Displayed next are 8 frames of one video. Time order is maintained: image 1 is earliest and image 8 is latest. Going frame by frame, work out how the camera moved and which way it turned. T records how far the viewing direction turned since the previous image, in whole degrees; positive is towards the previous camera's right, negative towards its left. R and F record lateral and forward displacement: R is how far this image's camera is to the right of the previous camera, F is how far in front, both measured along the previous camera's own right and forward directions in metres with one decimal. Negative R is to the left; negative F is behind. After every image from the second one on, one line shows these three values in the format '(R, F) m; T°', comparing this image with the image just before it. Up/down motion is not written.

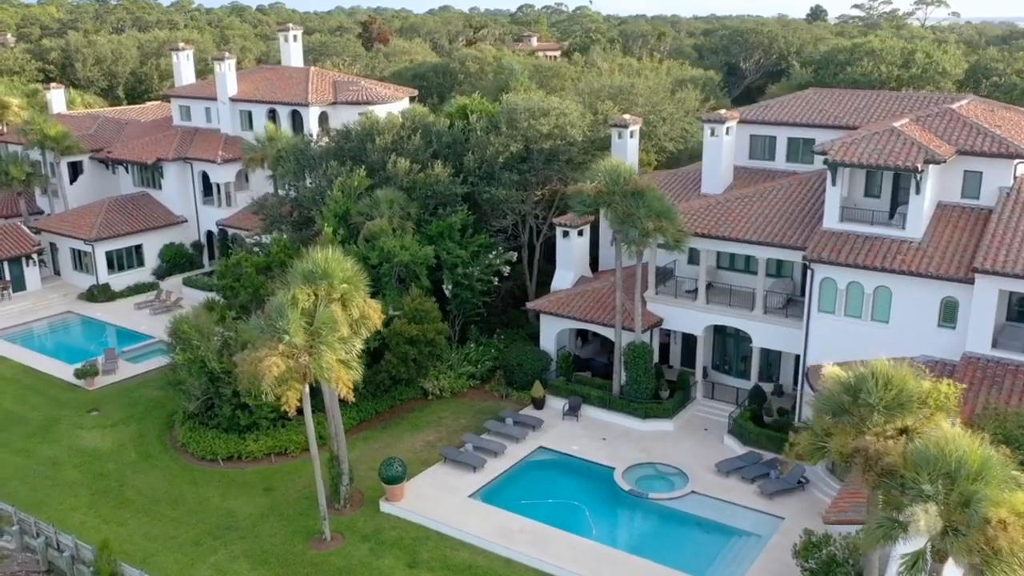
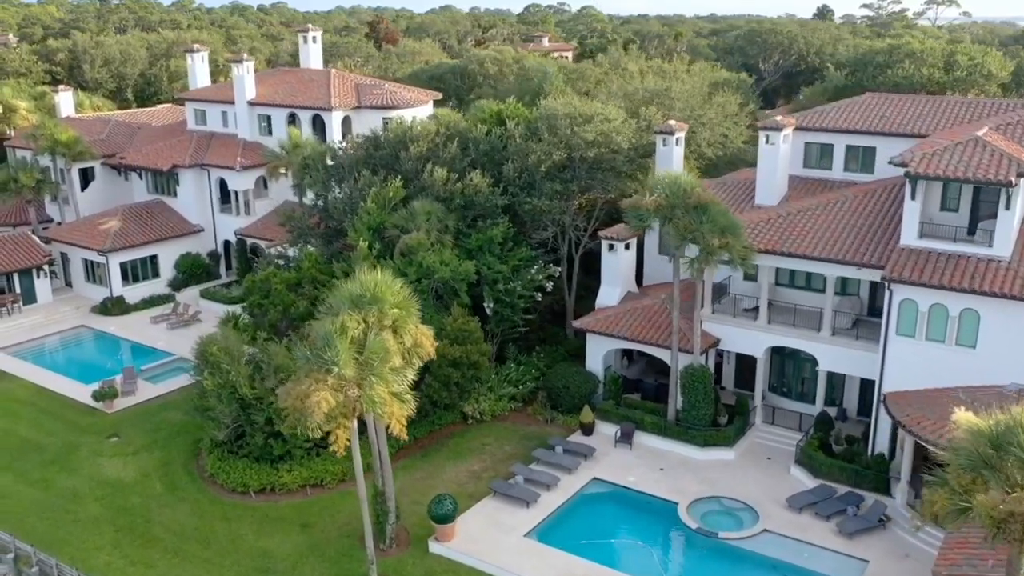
(-1.9, +1.9) m; 0°
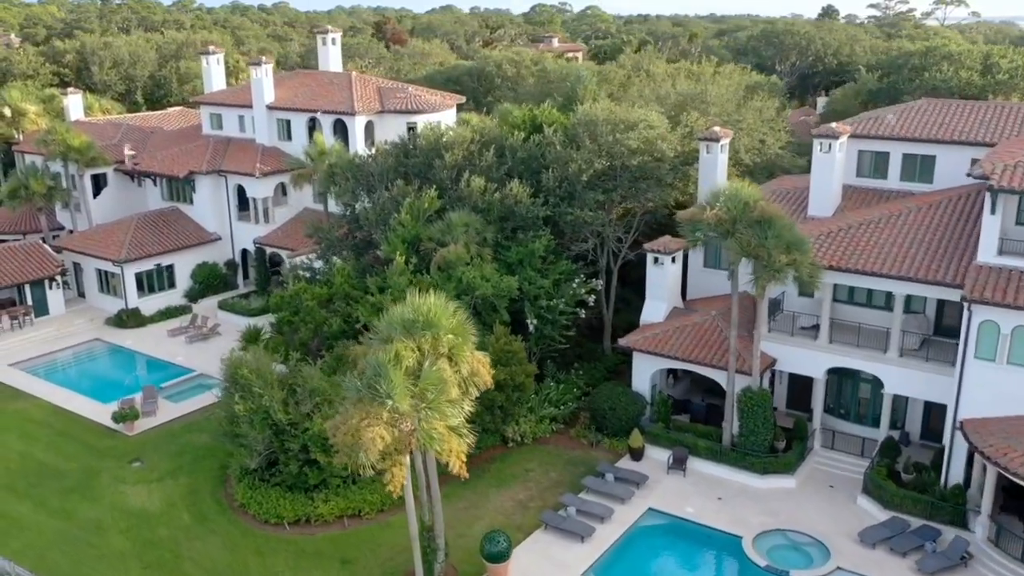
(-1.7, +1.6) m; 0°
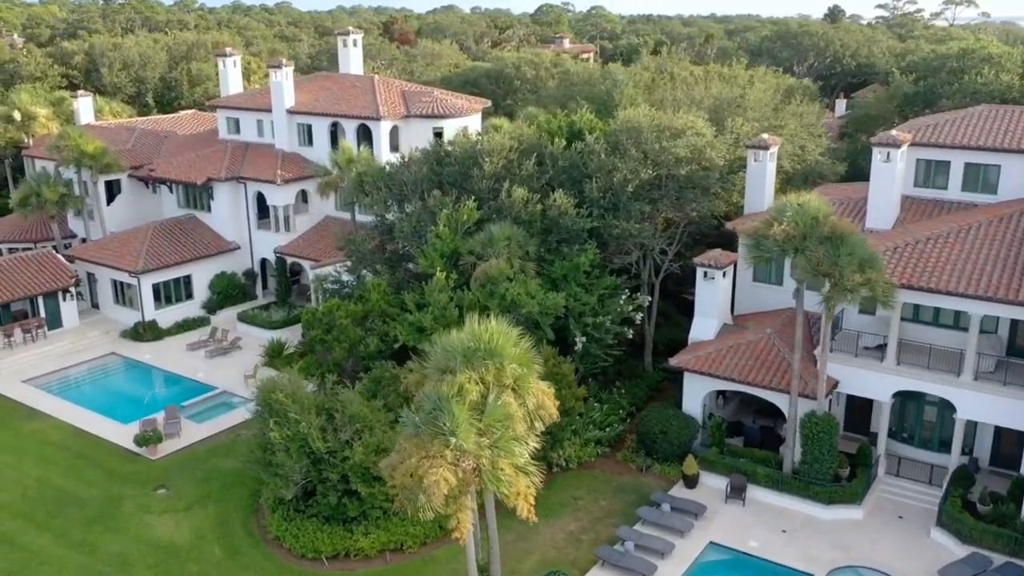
(-1.7, +1.6) m; 0°
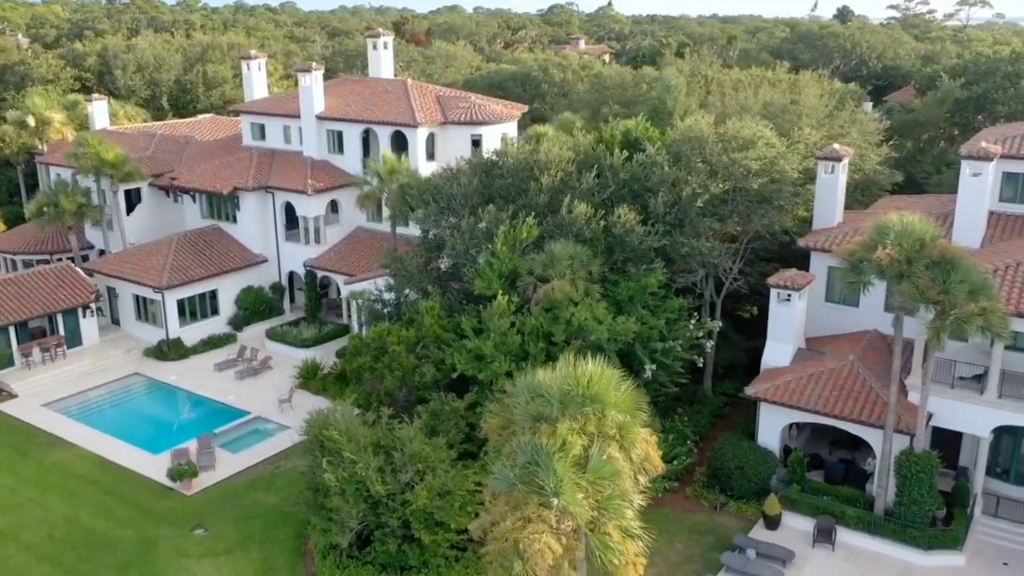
(-2.2, +2.1) m; 0°
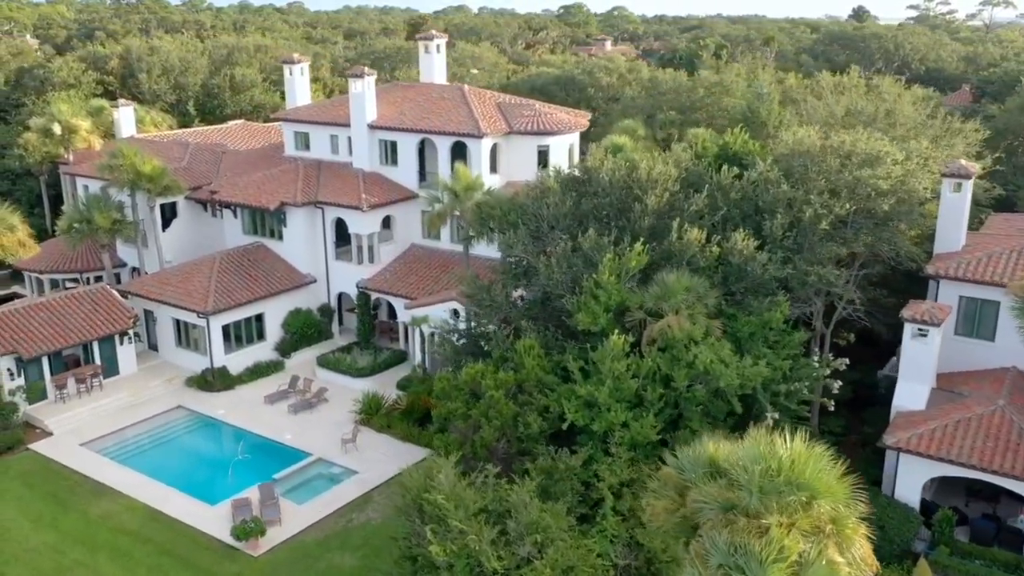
(-3.3, +3.0) m; 0°
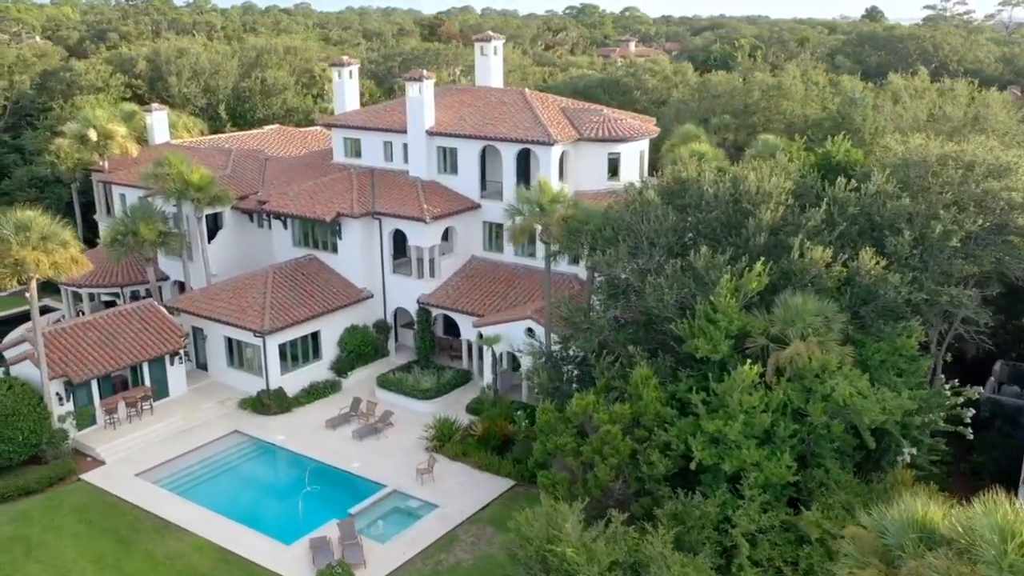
(-3.1, +2.0) m; 0°
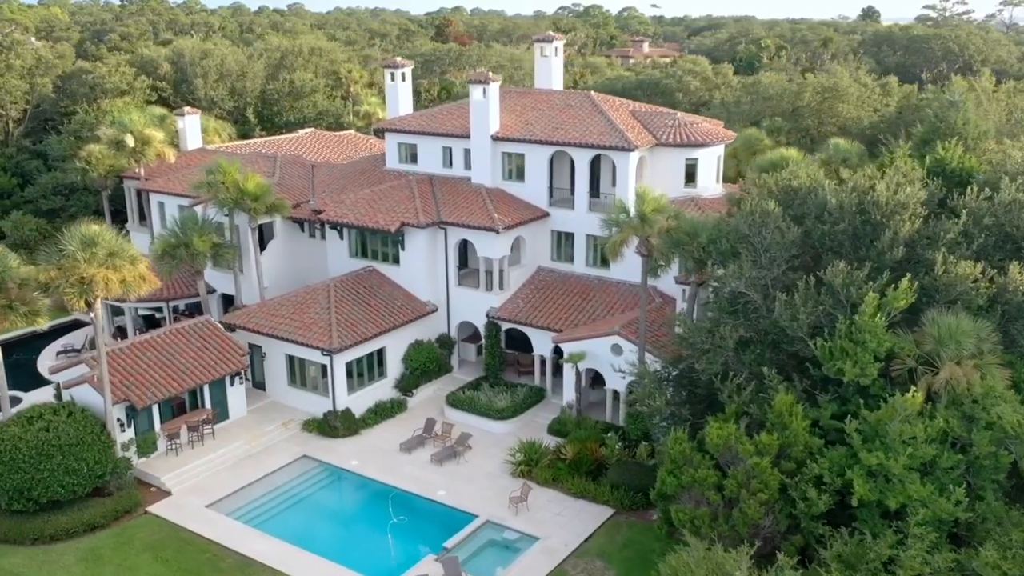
(-3.8, +1.7) m; +1°
